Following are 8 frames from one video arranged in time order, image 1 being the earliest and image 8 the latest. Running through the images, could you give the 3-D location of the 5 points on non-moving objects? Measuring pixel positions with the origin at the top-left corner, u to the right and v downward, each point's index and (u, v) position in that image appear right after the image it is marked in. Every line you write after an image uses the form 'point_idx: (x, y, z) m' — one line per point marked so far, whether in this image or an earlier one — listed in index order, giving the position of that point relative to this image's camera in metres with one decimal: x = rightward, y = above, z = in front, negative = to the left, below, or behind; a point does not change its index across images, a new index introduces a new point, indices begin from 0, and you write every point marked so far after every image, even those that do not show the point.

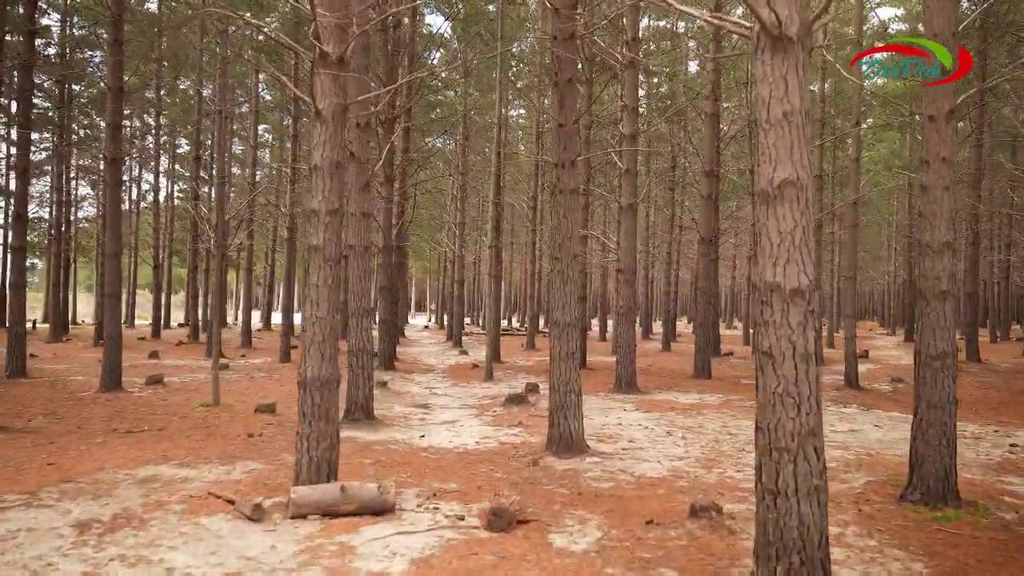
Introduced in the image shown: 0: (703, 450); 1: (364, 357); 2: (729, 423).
0: (+1.3, -1.1, +6.6) m
1: (-1.2, -0.6, +7.9) m
2: (+1.9, -1.2, +8.3) m
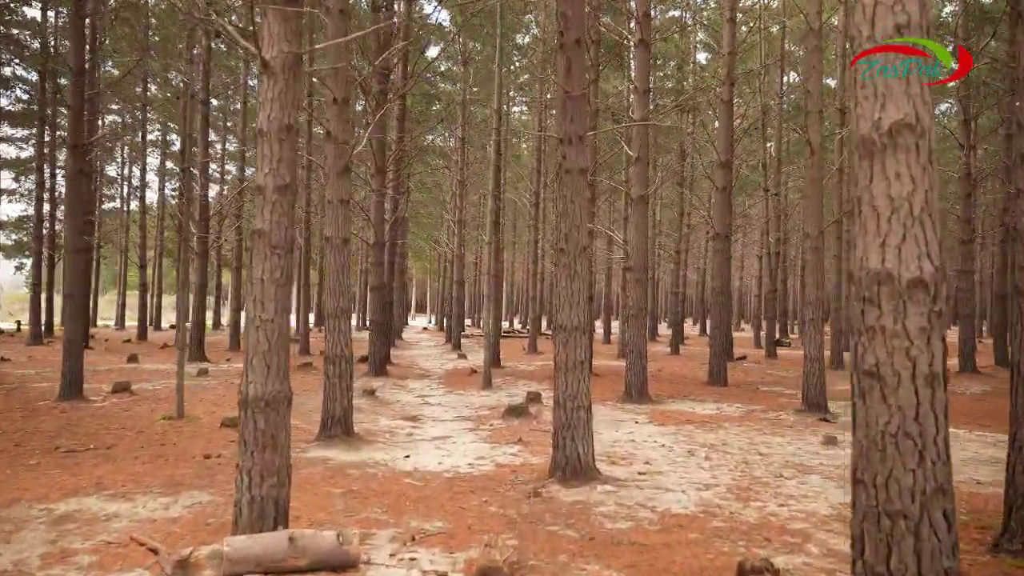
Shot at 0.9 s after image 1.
0: (+1.3, -1.1, +5.7) m
1: (-1.2, -0.6, +6.9) m
2: (+1.9, -1.2, +7.3) m
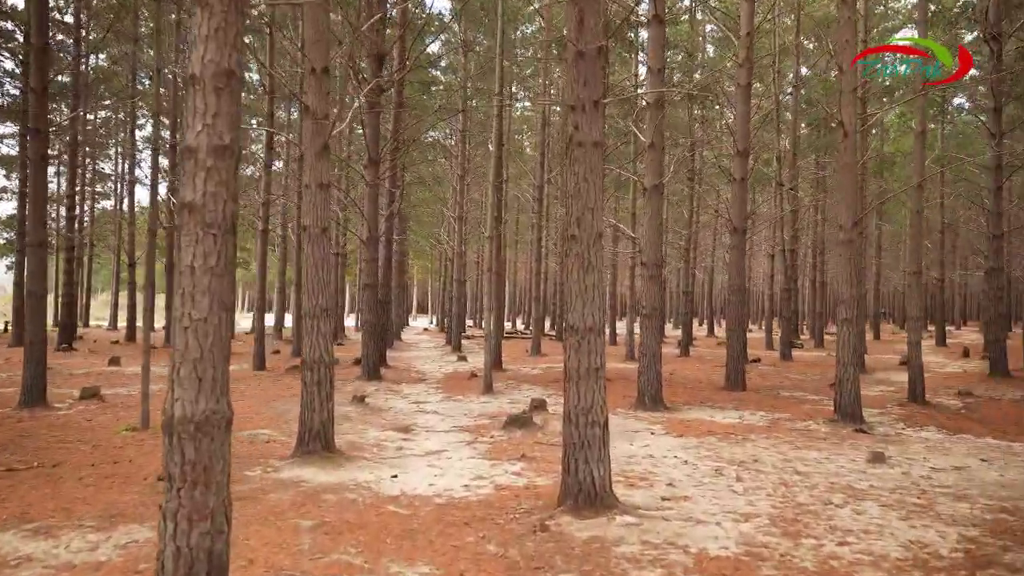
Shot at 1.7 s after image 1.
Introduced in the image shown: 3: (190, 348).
0: (+1.3, -1.1, +4.8) m
1: (-1.2, -0.5, +6.1) m
2: (+1.9, -1.1, +6.5) m
3: (-1.0, -0.2, +2.9) m
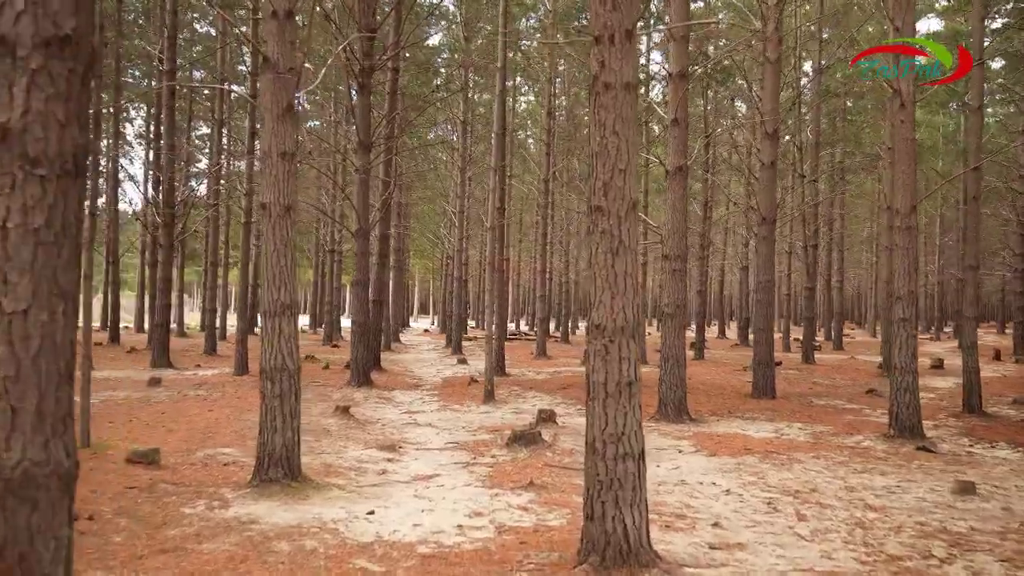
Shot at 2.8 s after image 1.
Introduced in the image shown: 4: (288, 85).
0: (+1.4, -1.0, +3.7) m
1: (-1.2, -0.5, +5.0) m
2: (+1.9, -1.1, +5.4) m
3: (-0.9, -0.1, +1.8) m
4: (-1.2, +1.1, +5.1) m
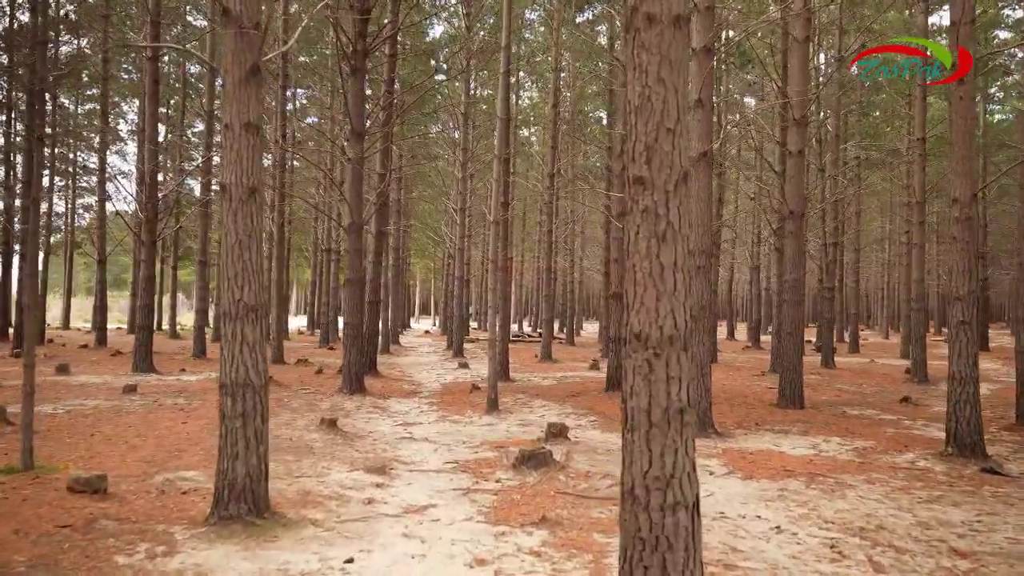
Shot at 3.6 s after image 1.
0: (+1.4, -1.0, +2.9) m
1: (-1.1, -0.5, +4.2) m
2: (+2.0, -1.1, +4.5) m
3: (-0.9, -0.1, +1.0) m
4: (-1.1, +1.1, +4.2) m
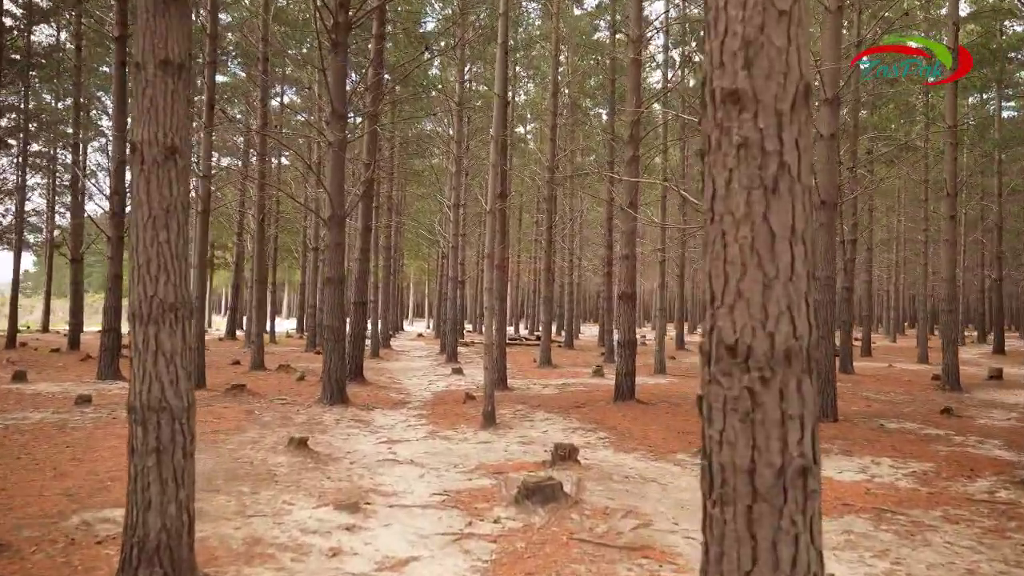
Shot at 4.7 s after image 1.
0: (+1.4, -1.0, +1.9) m
1: (-1.1, -0.5, +3.1) m
2: (+2.0, -1.1, +3.5) m
3: (-0.9, -0.1, -0.1) m
4: (-1.1, +1.1, +3.2) m
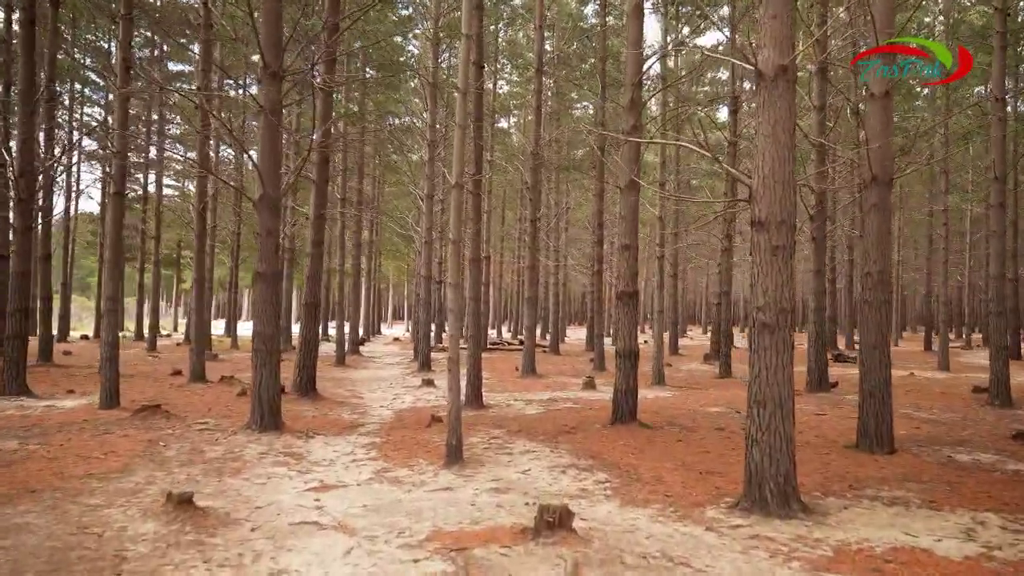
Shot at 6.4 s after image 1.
0: (+1.3, -1.0, +0.1) m
1: (-1.2, -0.4, +1.3) m
2: (+1.9, -1.0, +1.8) m
3: (-0.9, -0.1, -1.8) m
4: (-1.2, +1.1, +1.4) m
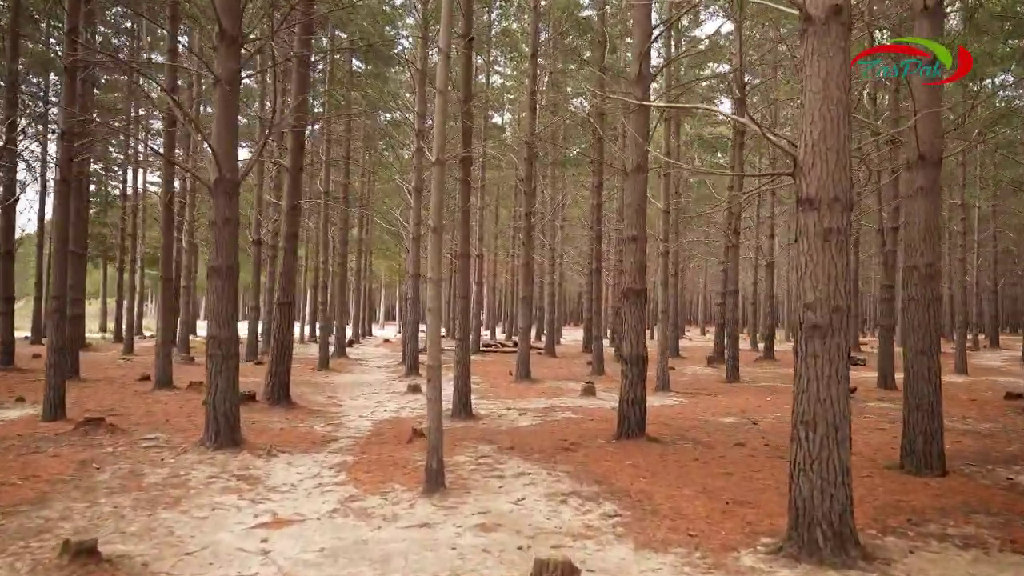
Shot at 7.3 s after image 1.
0: (+1.3, -0.9, -0.8) m
1: (-1.2, -0.4, +0.4) m
2: (+1.8, -1.0, +0.9) m
3: (-0.9, 0.0, -2.8) m
4: (-1.2, +1.2, +0.5) m
